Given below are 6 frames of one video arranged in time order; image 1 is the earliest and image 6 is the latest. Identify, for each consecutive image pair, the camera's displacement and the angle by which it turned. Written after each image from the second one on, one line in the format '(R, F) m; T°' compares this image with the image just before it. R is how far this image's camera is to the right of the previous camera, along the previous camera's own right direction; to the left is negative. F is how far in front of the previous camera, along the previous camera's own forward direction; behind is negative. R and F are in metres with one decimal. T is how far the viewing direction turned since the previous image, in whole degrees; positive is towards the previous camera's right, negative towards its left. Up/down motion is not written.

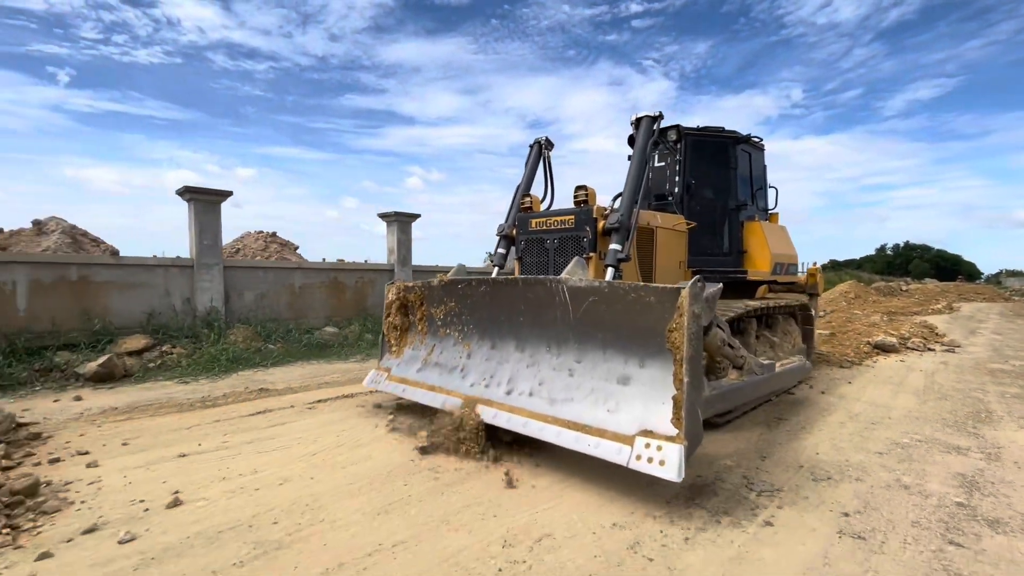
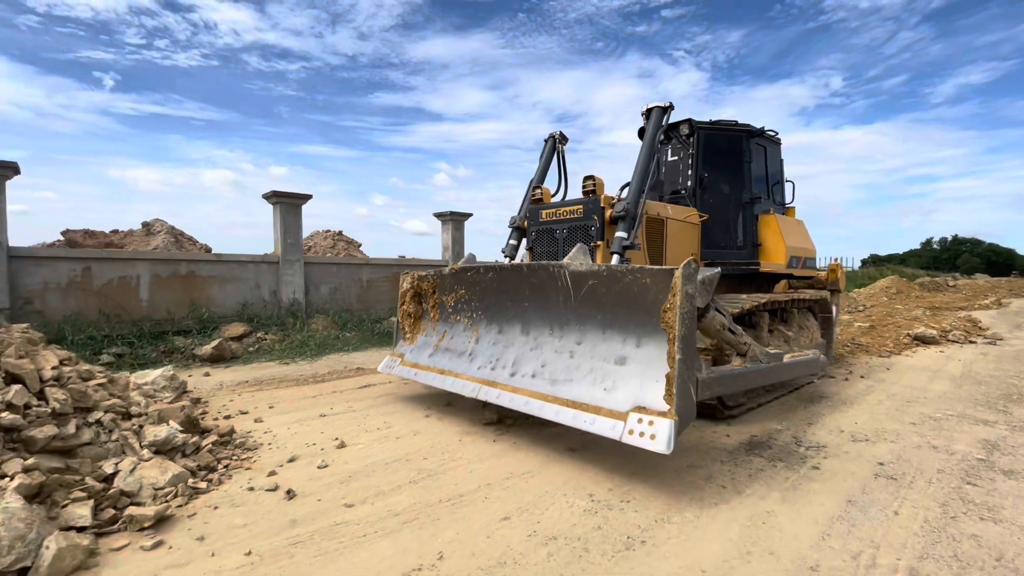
(-0.5, -0.8) m; -3°
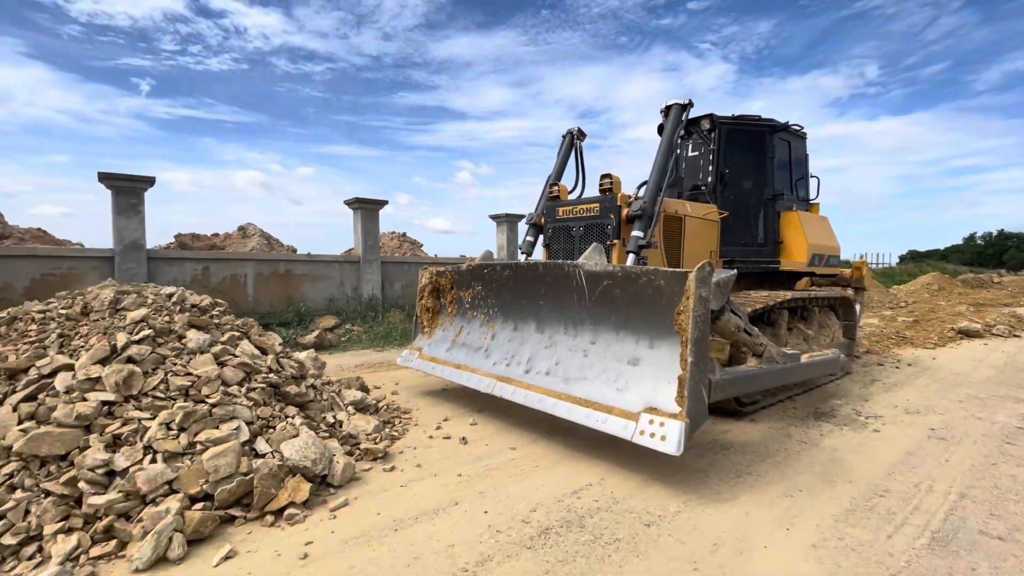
(-0.8, -0.9) m; -3°
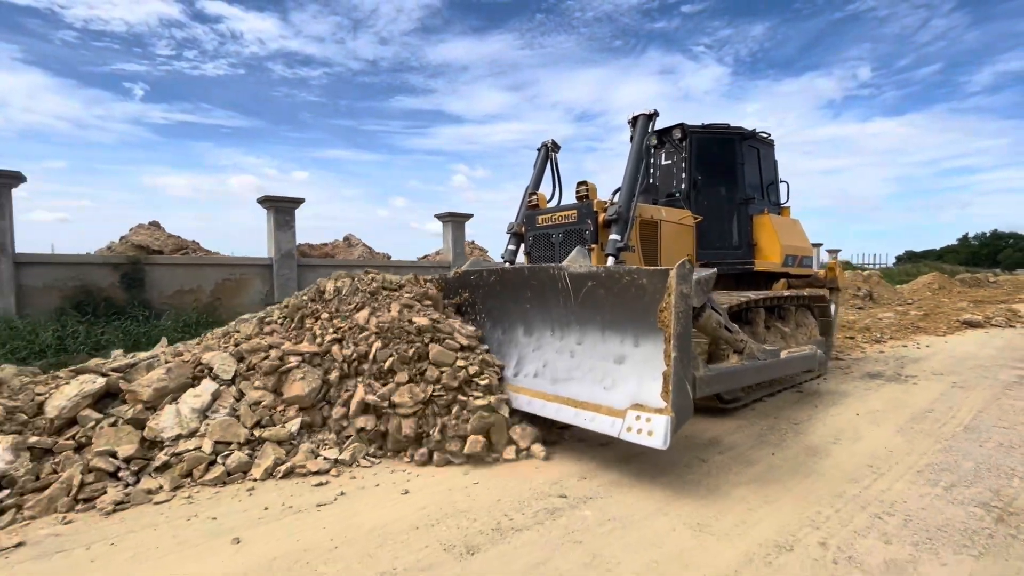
(-1.9, -1.8) m; 0°
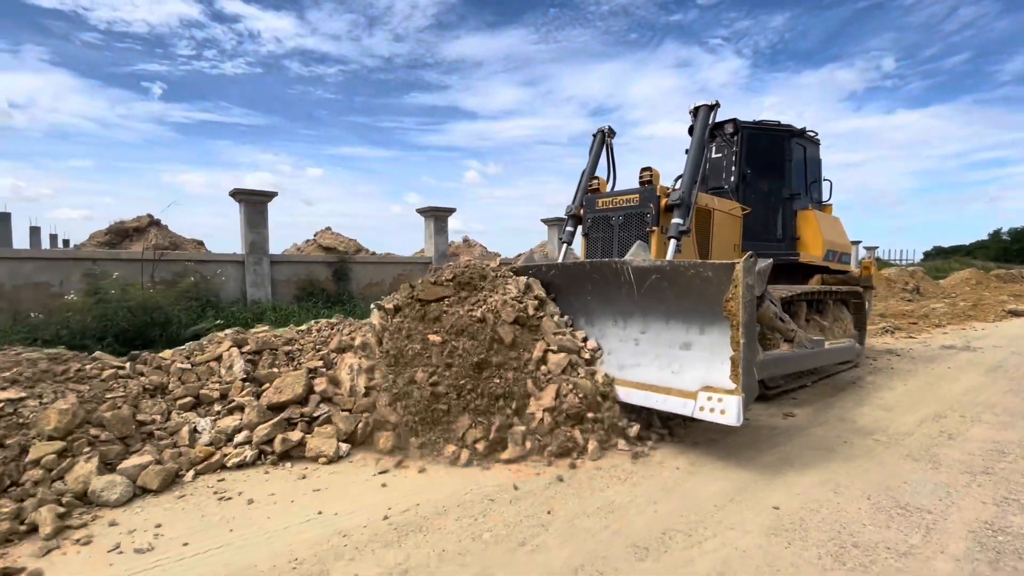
(-2.5, -2.2) m; -2°
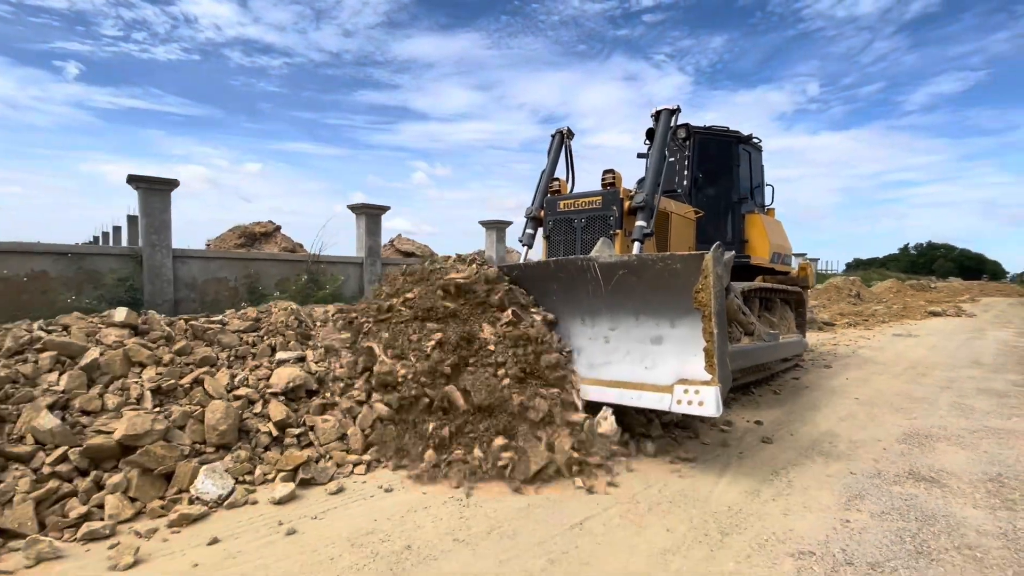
(-2.9, -2.2) m; +6°
